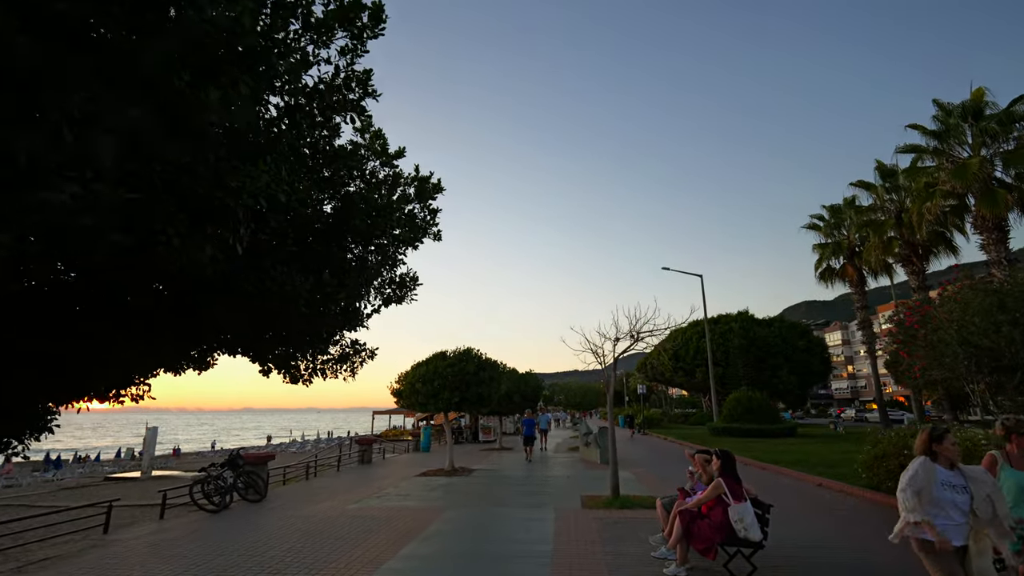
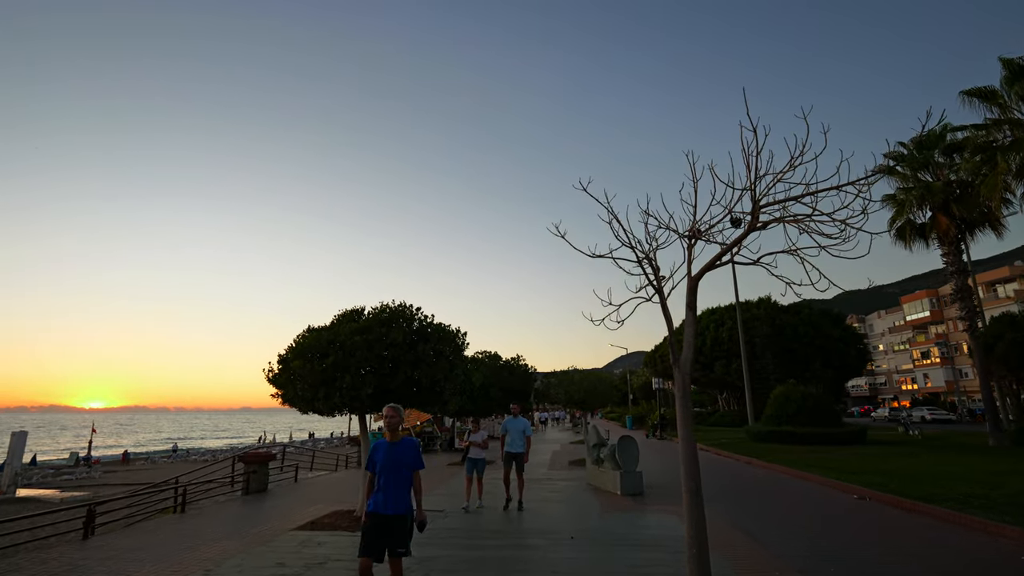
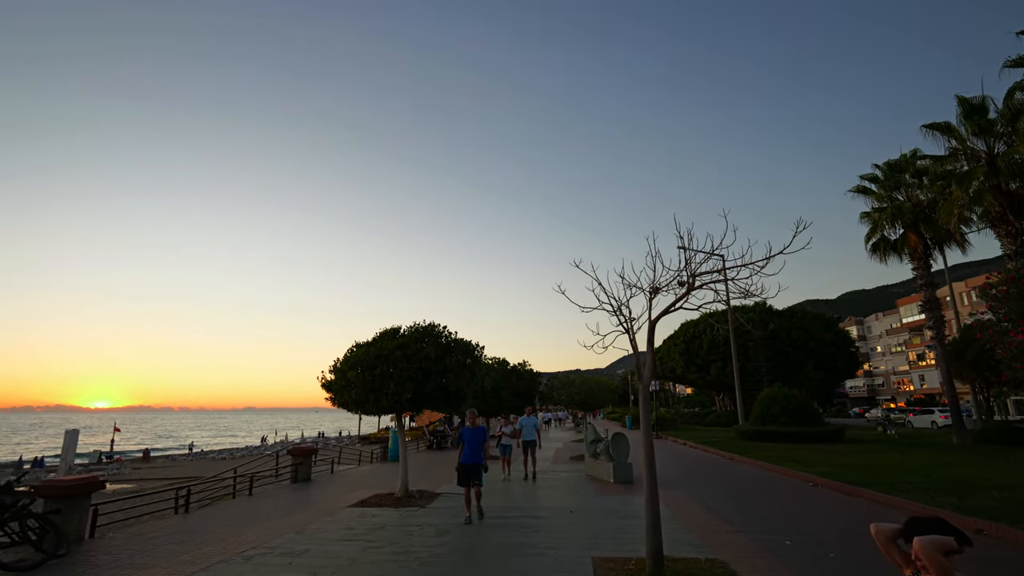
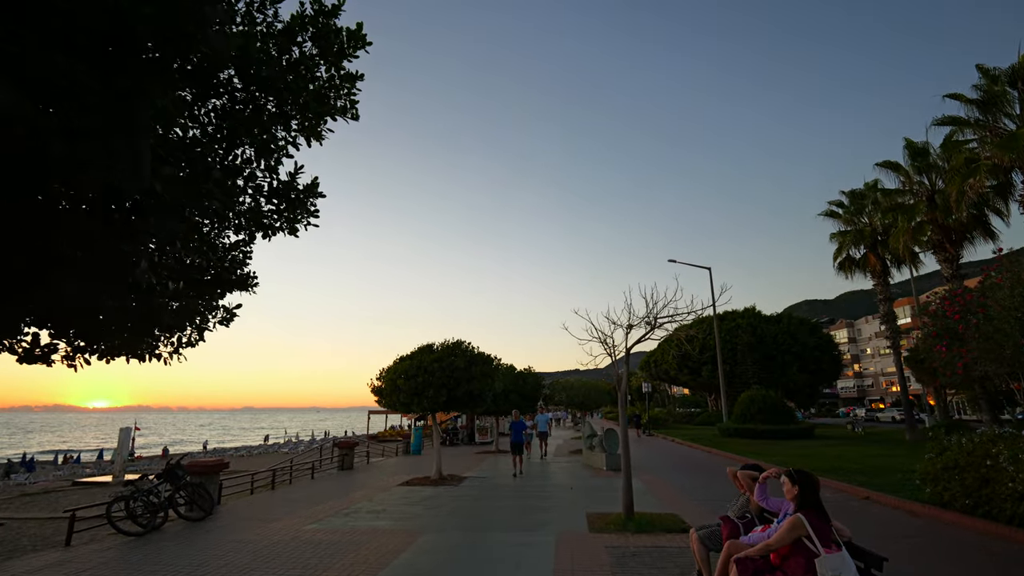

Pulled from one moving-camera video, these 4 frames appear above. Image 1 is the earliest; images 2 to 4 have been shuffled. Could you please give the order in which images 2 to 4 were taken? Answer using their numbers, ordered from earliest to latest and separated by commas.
4, 3, 2
